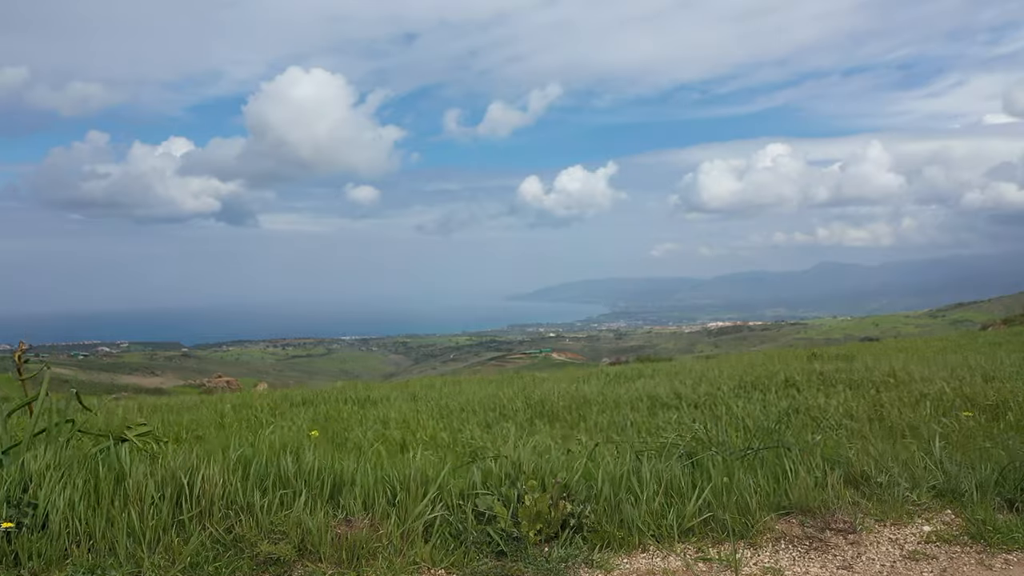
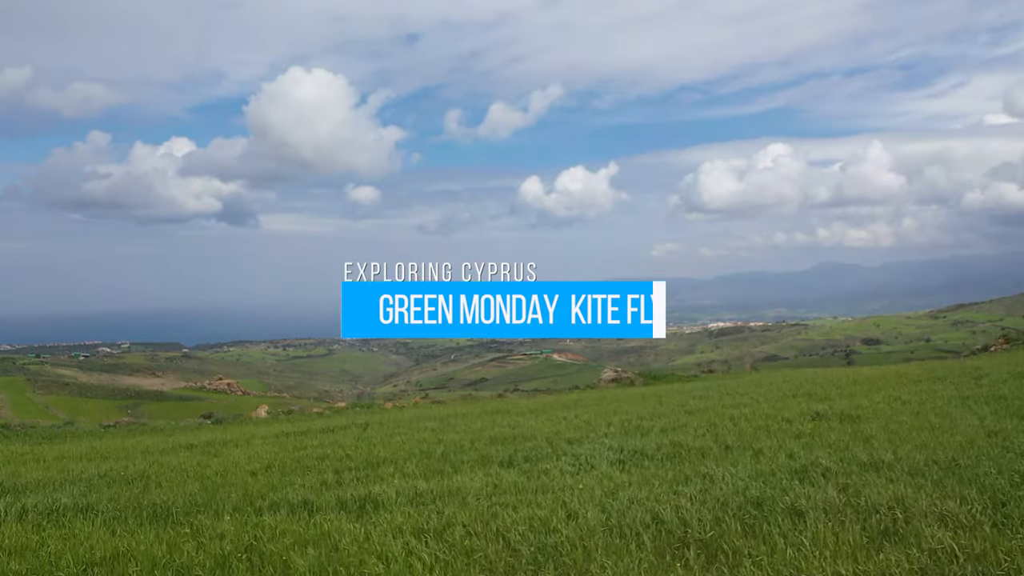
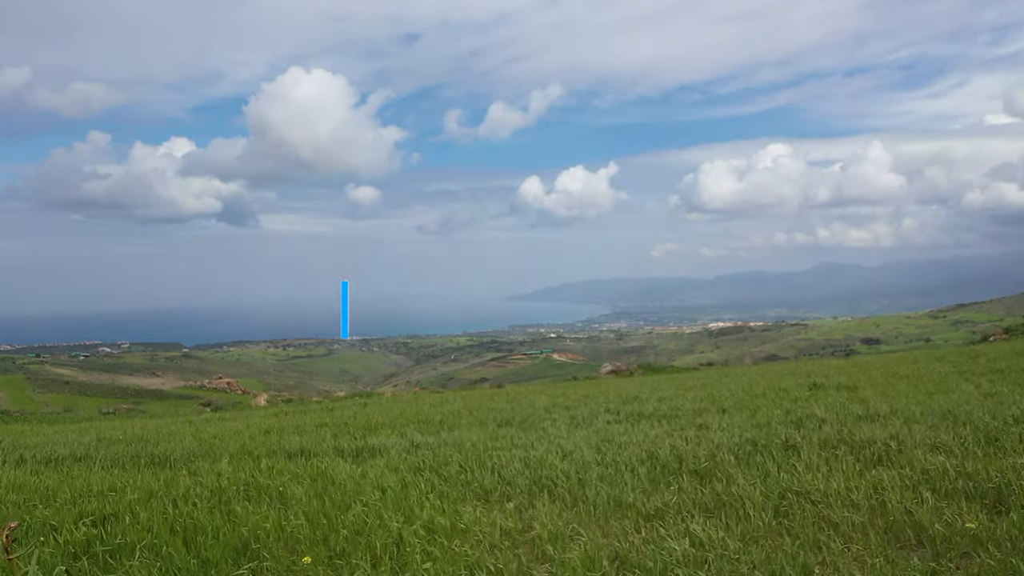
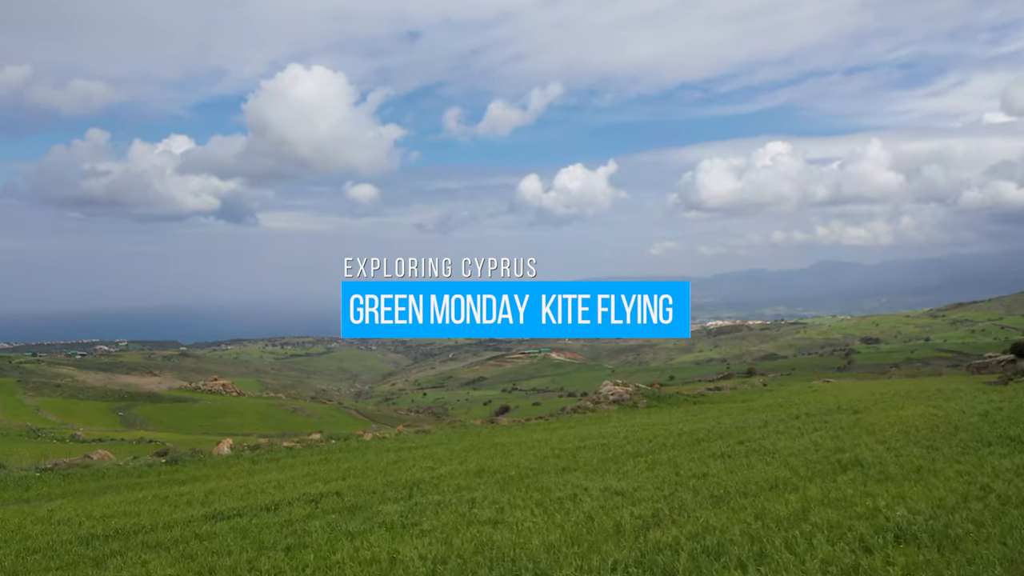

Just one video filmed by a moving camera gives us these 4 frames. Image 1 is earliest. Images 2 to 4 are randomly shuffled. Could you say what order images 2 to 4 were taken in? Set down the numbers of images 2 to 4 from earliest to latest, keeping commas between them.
3, 2, 4
